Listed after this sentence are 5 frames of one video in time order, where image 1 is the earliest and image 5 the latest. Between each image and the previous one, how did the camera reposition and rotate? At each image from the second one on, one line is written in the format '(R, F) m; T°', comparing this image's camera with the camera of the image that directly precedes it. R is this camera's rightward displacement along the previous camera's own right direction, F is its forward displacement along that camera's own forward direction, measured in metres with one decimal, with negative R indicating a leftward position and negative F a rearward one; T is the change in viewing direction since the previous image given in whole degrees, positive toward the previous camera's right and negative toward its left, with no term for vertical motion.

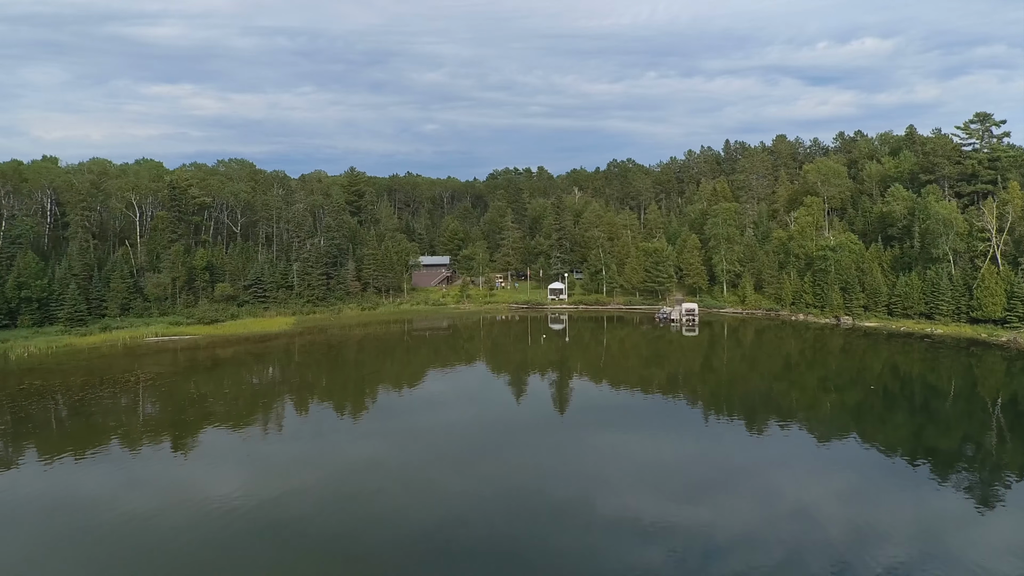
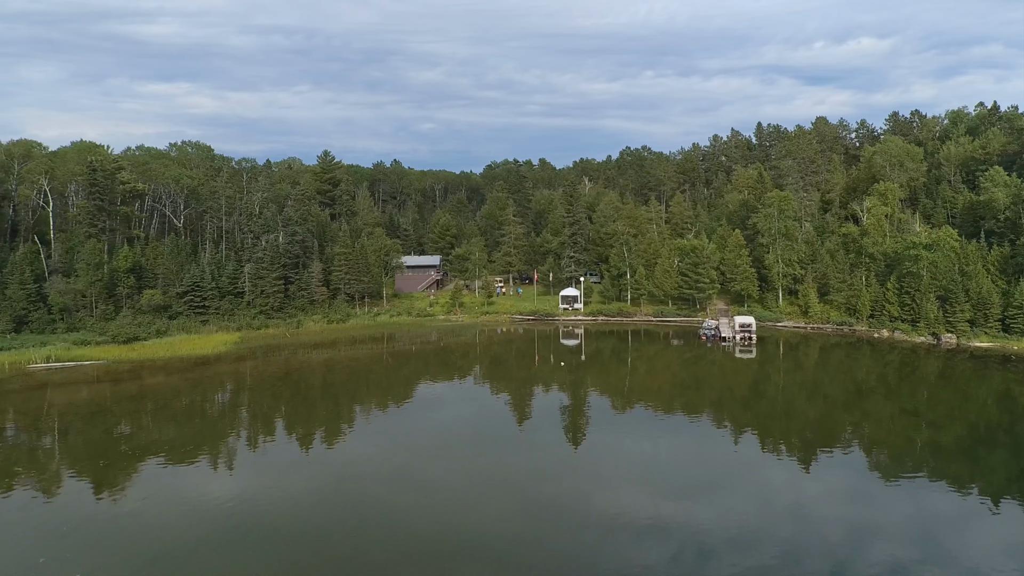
(-0.3, +10.8) m; 0°
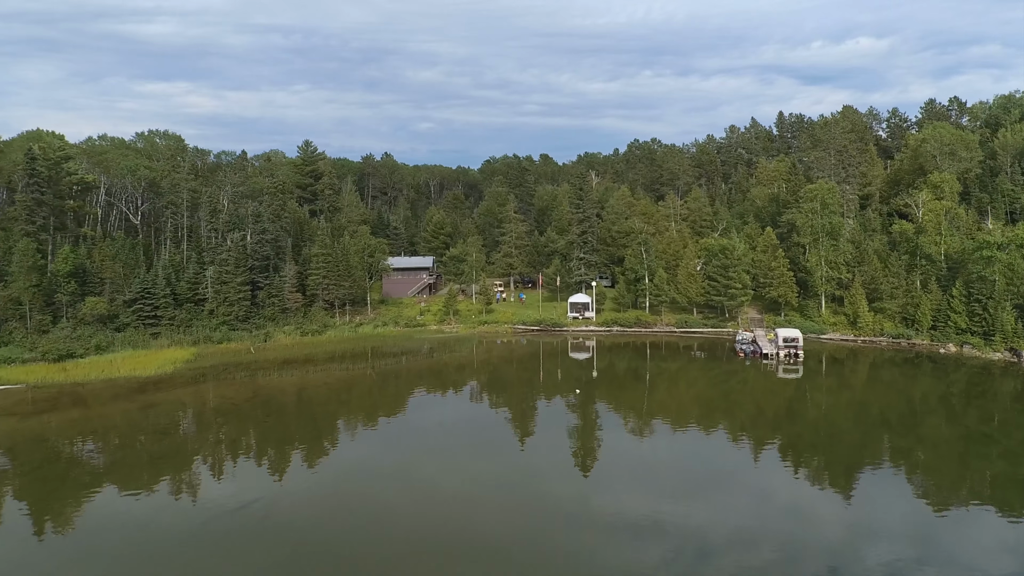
(-0.1, +5.8) m; 0°
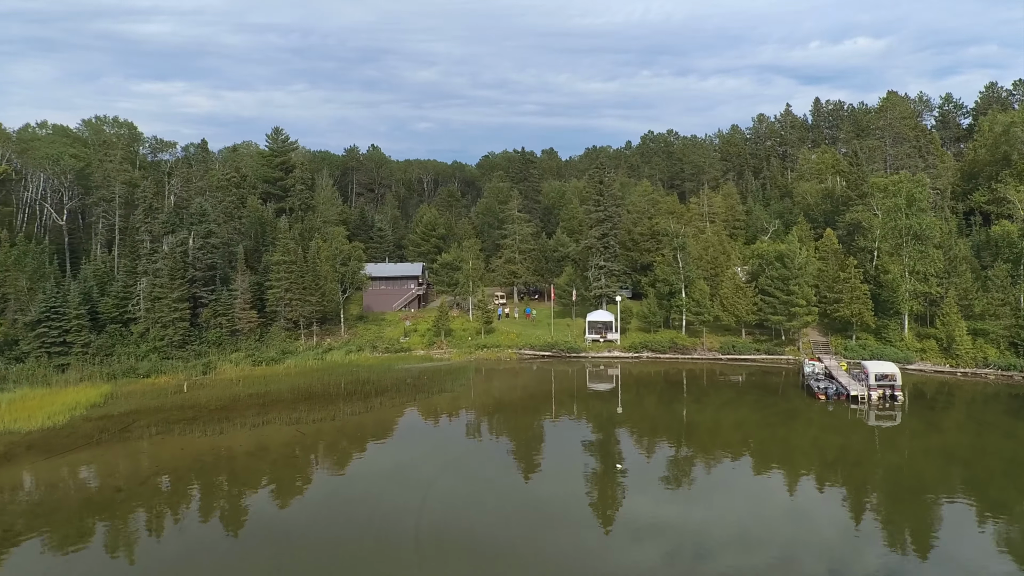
(-0.2, +7.6) m; 0°
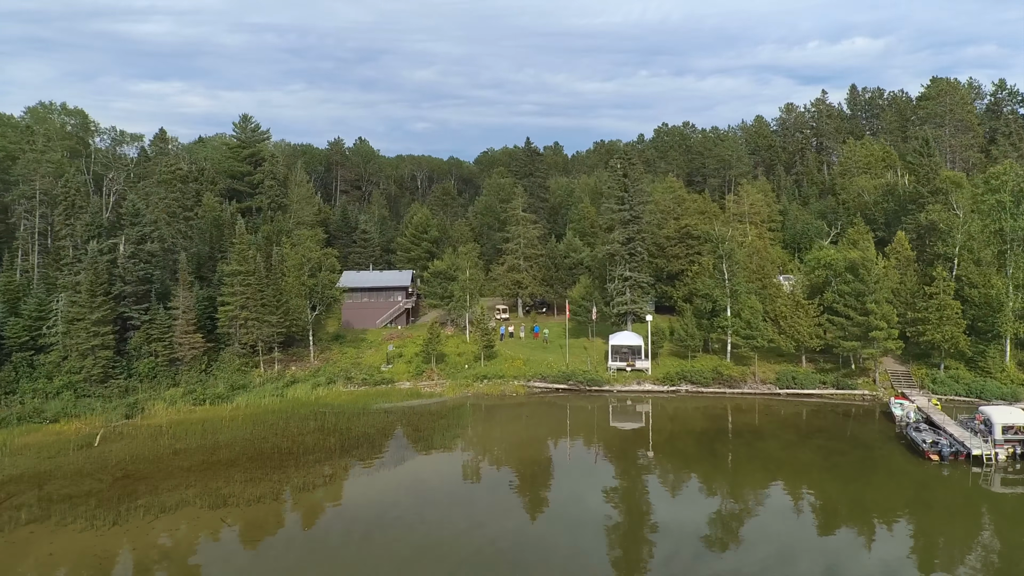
(-0.2, +6.1) m; 0°
